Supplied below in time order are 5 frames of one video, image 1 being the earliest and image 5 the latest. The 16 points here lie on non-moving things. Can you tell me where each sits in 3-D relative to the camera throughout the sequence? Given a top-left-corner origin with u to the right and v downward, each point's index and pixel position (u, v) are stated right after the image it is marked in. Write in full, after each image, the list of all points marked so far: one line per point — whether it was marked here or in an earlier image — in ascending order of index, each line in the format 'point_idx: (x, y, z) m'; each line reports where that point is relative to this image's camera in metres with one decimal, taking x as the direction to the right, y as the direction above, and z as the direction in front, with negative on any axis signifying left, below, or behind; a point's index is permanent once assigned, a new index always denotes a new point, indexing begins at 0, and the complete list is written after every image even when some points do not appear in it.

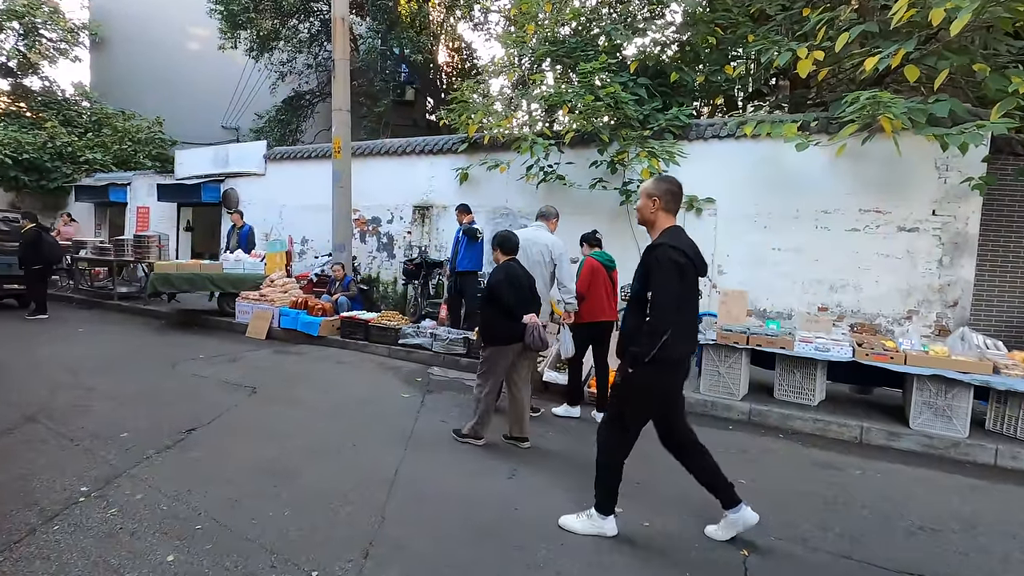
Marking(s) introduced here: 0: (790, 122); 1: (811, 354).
0: (+4.1, +2.5, +8.0) m
1: (+3.3, -0.7, +5.9) m
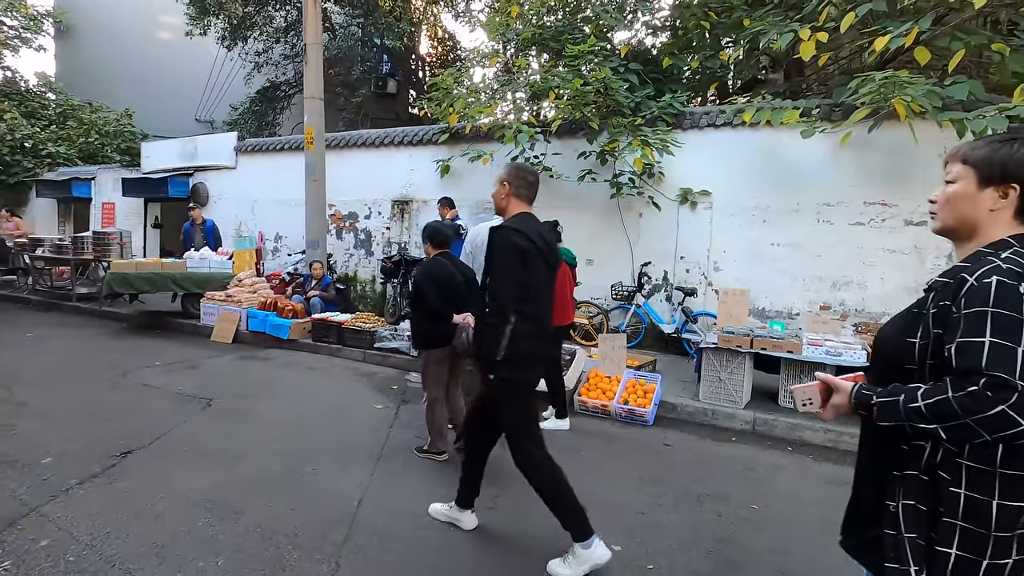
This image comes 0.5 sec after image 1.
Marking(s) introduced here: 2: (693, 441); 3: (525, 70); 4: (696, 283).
0: (+3.9, +2.5, +7.5) m
1: (+3.1, -0.7, +5.4) m
2: (+1.9, -1.6, +5.5) m
3: (+0.2, +3.8, +9.3) m
4: (+3.0, +0.1, +8.6) m
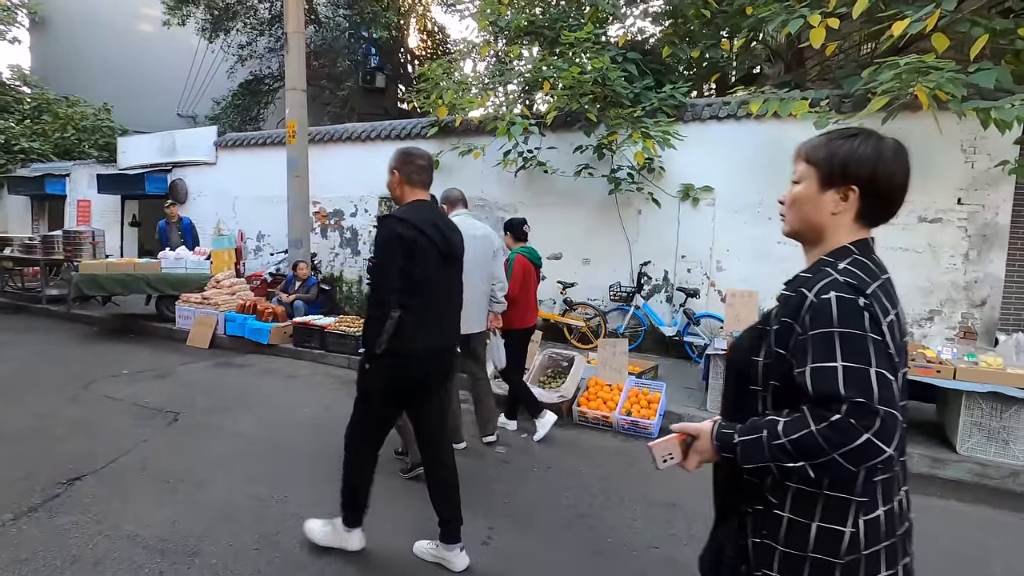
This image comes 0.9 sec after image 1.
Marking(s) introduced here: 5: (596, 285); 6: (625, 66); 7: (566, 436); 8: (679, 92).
0: (+3.8, +2.5, +7.1) m
1: (+3.1, -0.7, +5.0) m
2: (+1.8, -1.6, +5.1) m
3: (+0.1, +3.8, +8.9) m
4: (+2.9, +0.1, +8.2) m
5: (+1.4, 0.0, +8.9) m
6: (+1.8, +3.6, +8.7) m
7: (+0.6, -1.5, +5.4) m
8: (+2.6, +3.0, +8.3) m
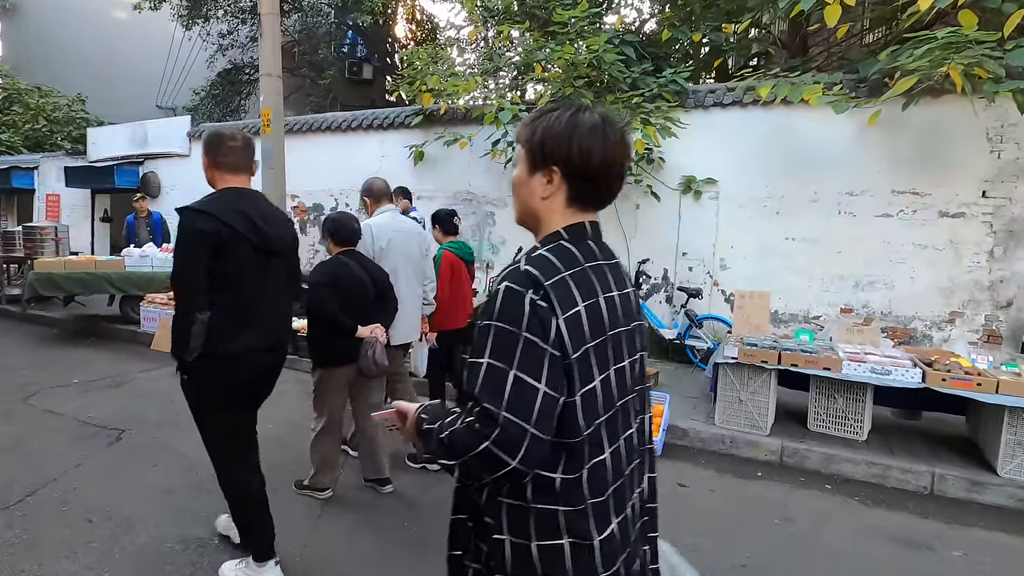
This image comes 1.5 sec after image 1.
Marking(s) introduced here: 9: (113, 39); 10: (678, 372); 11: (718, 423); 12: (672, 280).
0: (+3.7, +2.5, +6.5) m
1: (+3.0, -0.8, +4.5) m
2: (+1.7, -1.6, +4.5) m
3: (-0.1, +3.8, +8.3) m
4: (+2.7, +0.1, +7.7) m
5: (+1.2, +0.1, +8.4) m
6: (+1.7, +3.6, +8.1) m
7: (+0.4, -1.5, +4.9) m
8: (+2.4, +3.0, +7.7) m
9: (-14.7, +9.2, +19.6) m
10: (+2.2, -1.1, +7.2) m
11: (+2.0, -1.3, +5.1) m
12: (+2.3, +0.1, +7.8) m
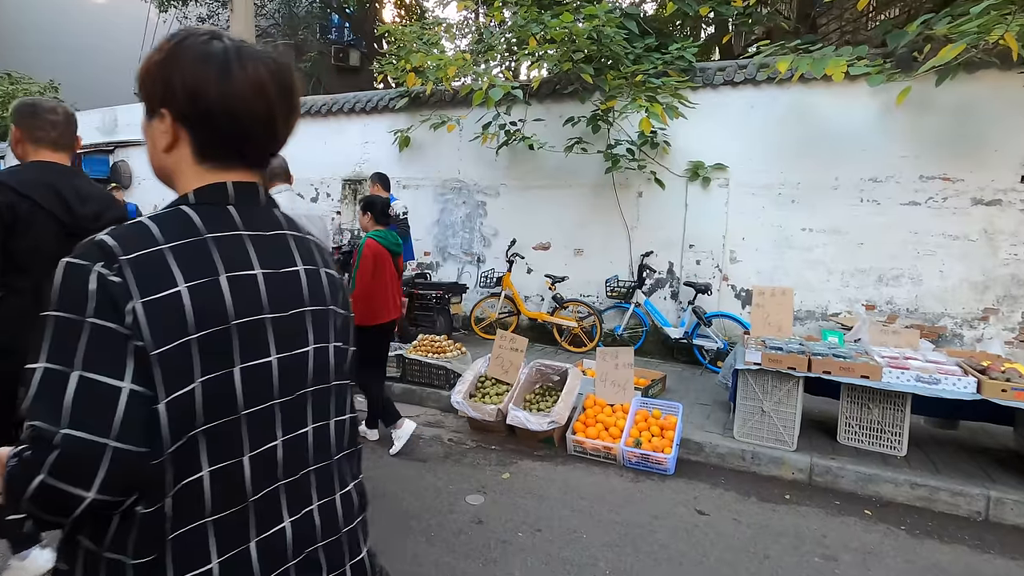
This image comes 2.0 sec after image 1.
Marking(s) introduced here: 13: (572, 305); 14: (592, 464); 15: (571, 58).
0: (+3.6, +2.5, +5.9) m
1: (+2.9, -0.7, +3.9) m
2: (+1.6, -1.6, +3.9) m
3: (-0.2, +3.9, +7.6) m
4: (+2.6, +0.1, +7.1) m
5: (+1.1, +0.1, +7.8) m
6: (+1.5, +3.7, +7.4) m
7: (+0.4, -1.5, +4.3) m
8: (+2.3, +3.1, +7.1) m
9: (-15.0, +9.3, +18.7) m
10: (+2.1, -1.1, +6.6) m
11: (+1.9, -1.3, +4.5) m
12: (+2.2, +0.2, +7.2) m
13: (+0.9, -0.2, +7.7) m
14: (+0.7, -1.5, +4.5) m
15: (+0.7, +2.9, +6.8) m
